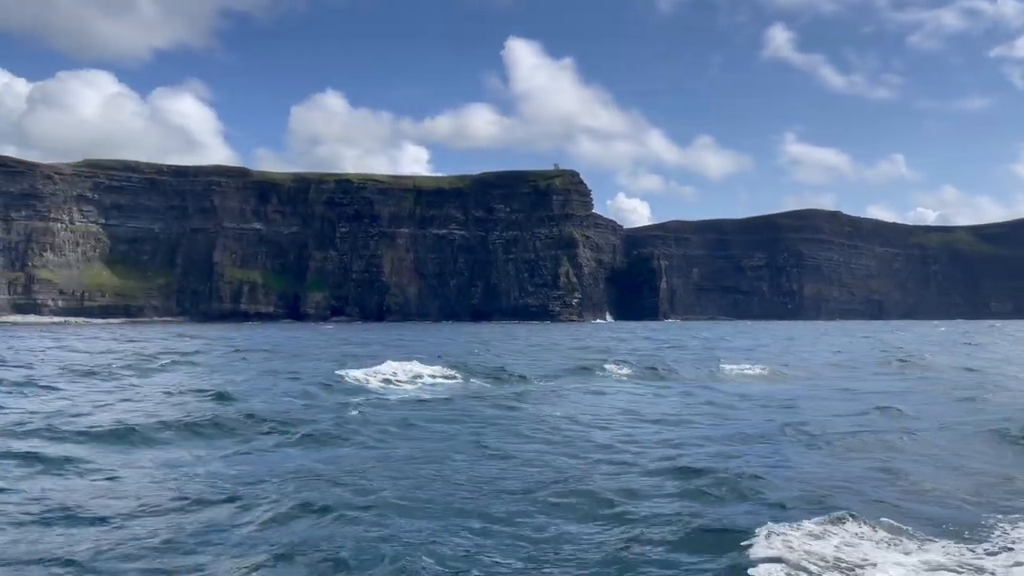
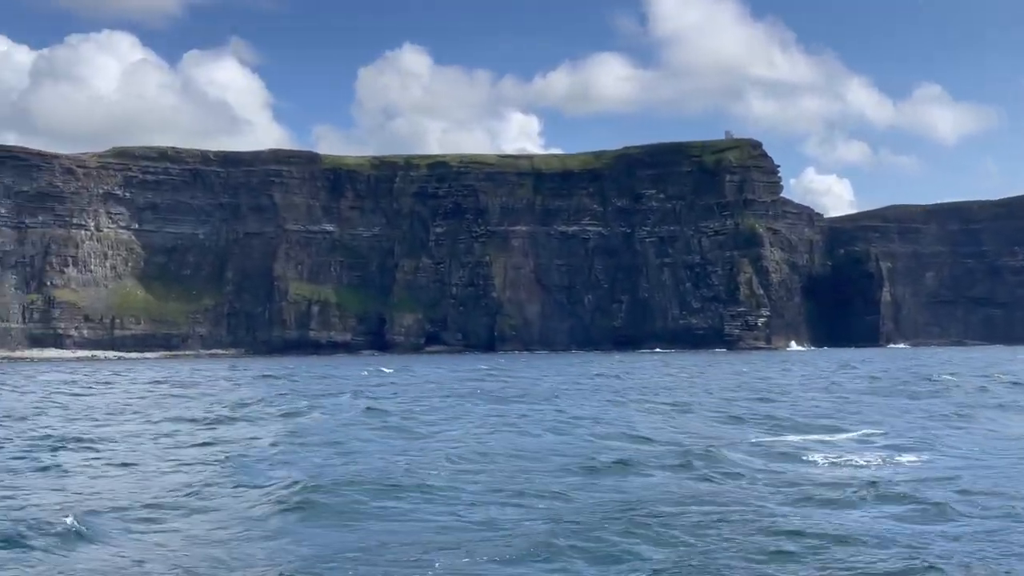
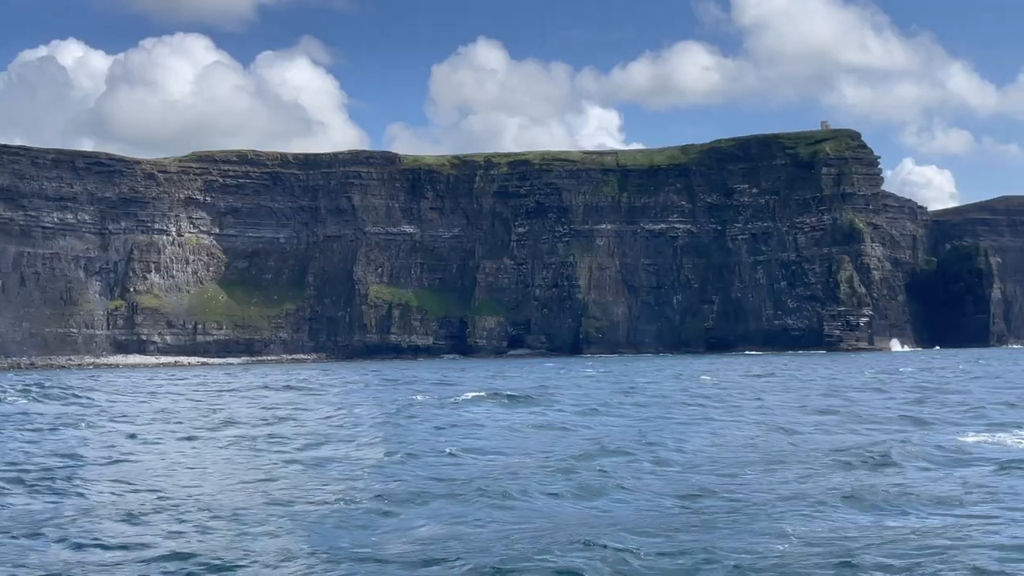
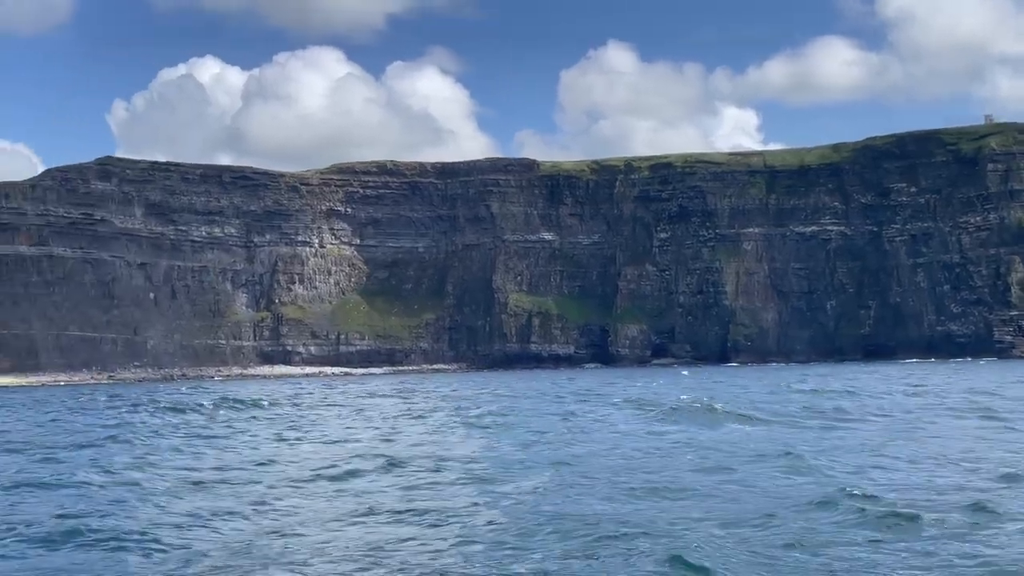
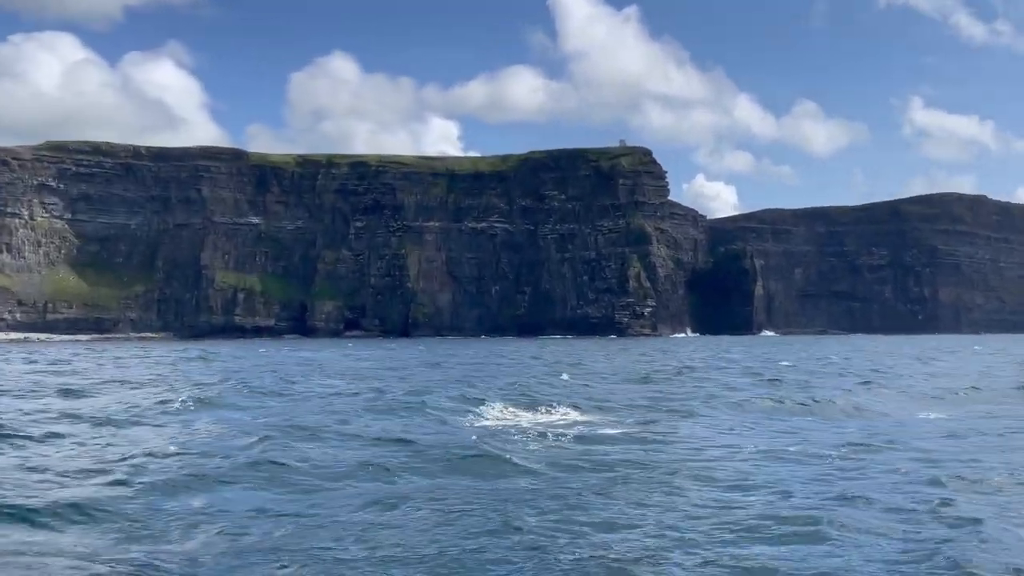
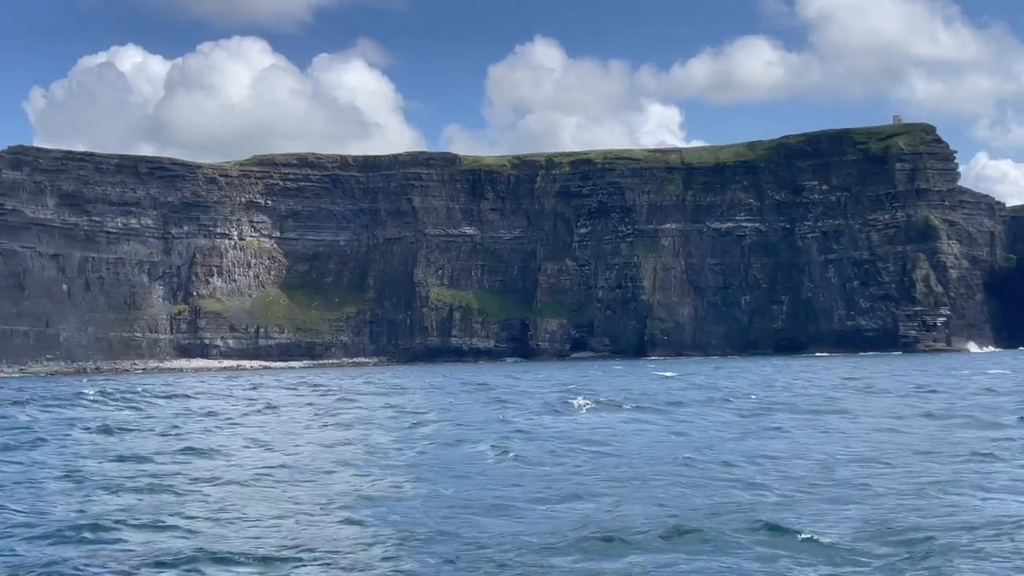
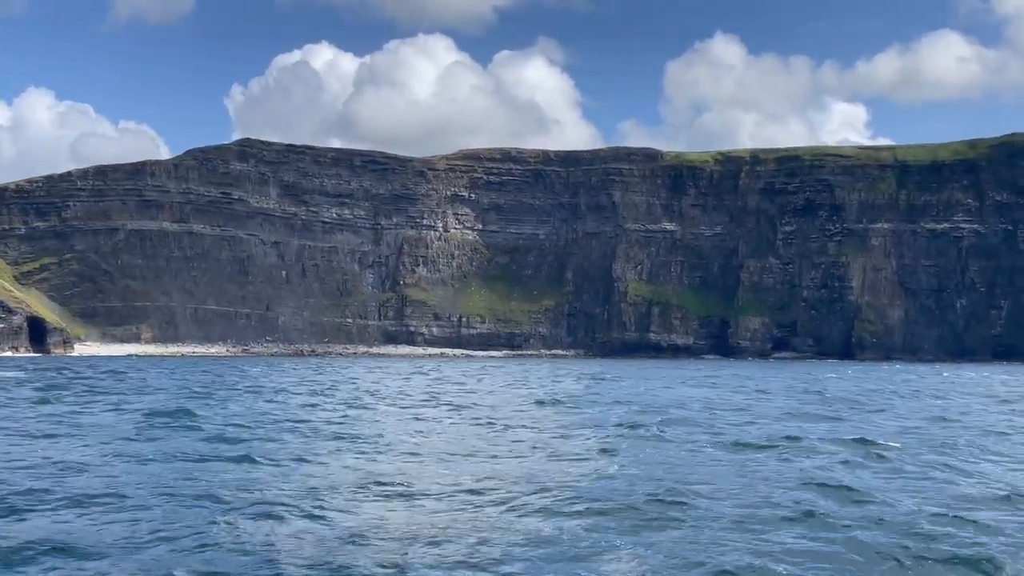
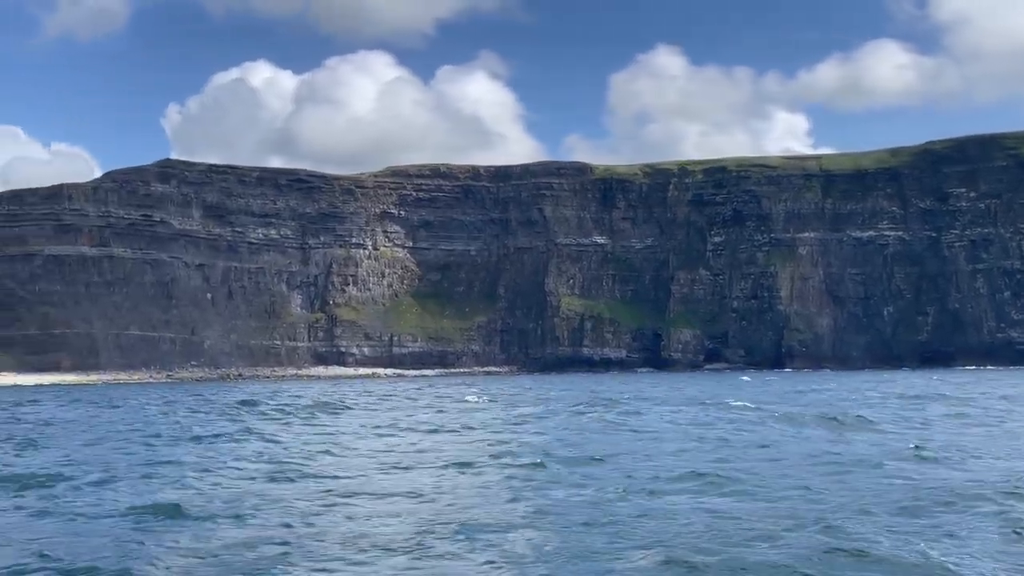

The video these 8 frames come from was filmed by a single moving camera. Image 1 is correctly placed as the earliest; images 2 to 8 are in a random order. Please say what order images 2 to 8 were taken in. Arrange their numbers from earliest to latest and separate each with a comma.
5, 2, 3, 6, 4, 8, 7
